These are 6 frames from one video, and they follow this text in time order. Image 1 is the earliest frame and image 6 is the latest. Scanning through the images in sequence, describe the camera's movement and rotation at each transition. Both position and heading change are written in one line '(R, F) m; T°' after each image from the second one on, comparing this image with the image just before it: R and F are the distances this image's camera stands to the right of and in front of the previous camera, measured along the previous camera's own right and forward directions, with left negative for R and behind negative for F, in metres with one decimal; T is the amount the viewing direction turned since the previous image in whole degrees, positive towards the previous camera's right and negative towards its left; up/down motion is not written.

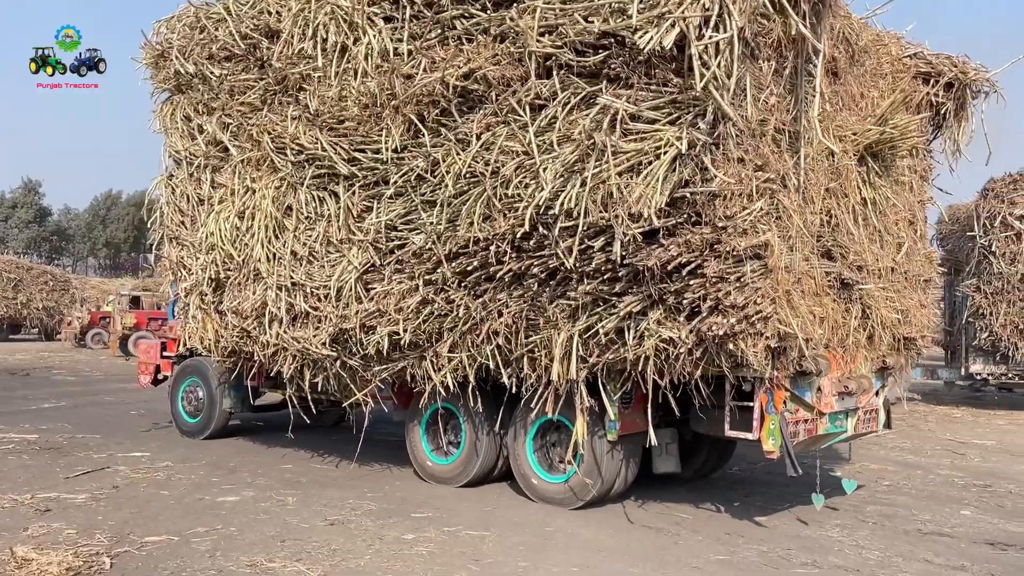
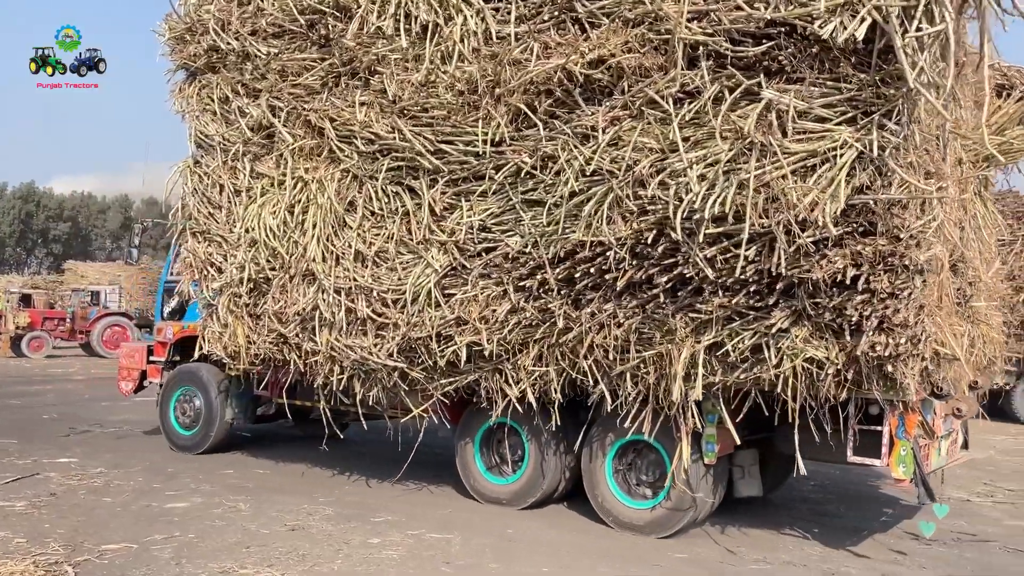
(-1.1, +0.5) m; +5°
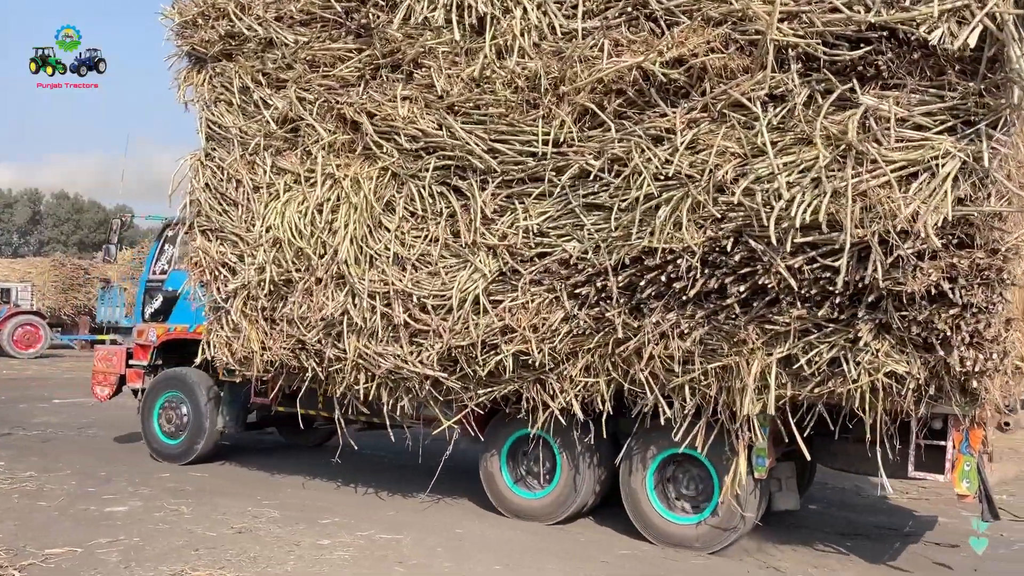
(-0.7, +0.3) m; +4°
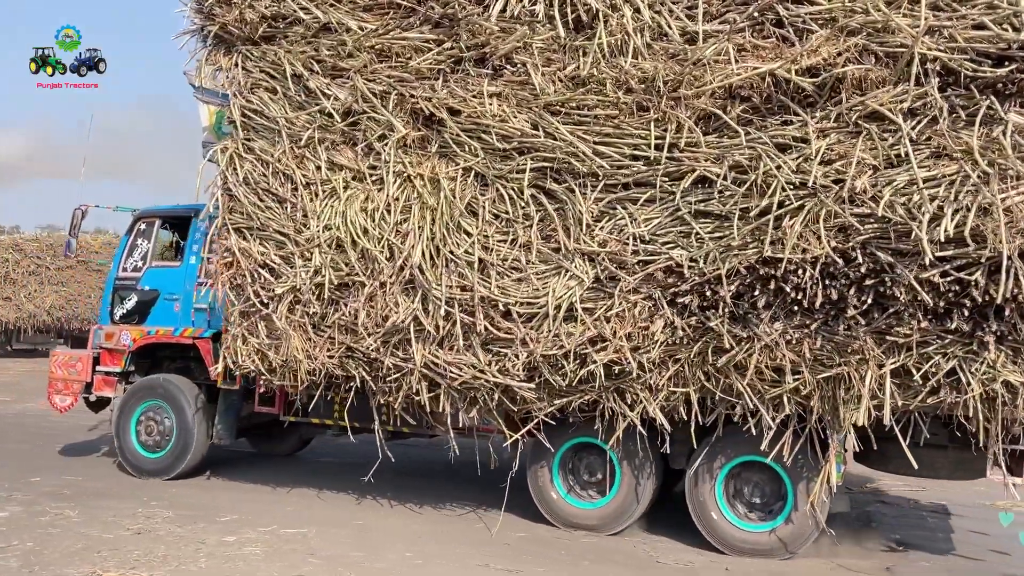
(-1.3, +0.3) m; +9°
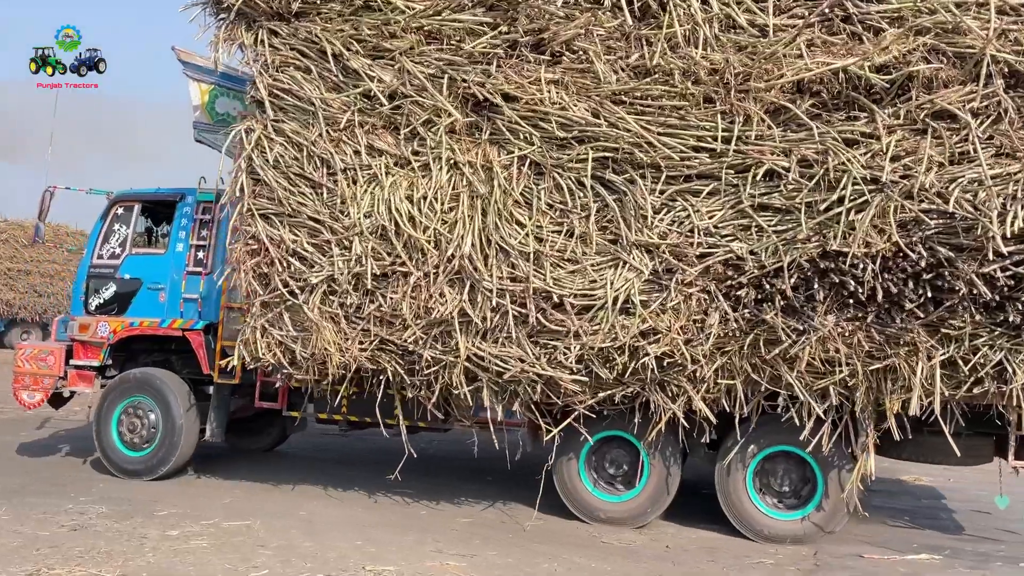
(-0.9, +0.1) m; +7°
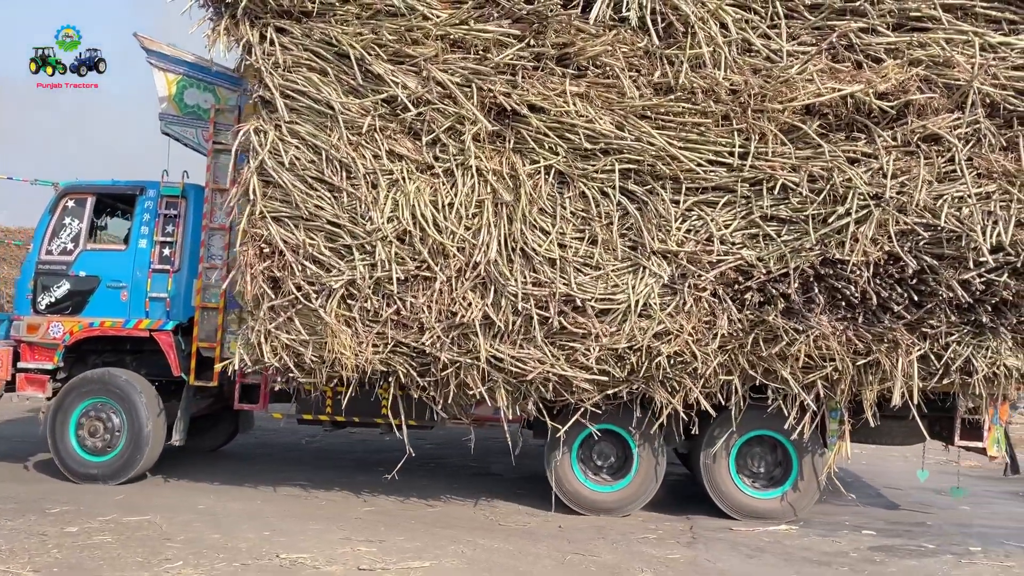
(-1.0, -0.1) m; +10°
